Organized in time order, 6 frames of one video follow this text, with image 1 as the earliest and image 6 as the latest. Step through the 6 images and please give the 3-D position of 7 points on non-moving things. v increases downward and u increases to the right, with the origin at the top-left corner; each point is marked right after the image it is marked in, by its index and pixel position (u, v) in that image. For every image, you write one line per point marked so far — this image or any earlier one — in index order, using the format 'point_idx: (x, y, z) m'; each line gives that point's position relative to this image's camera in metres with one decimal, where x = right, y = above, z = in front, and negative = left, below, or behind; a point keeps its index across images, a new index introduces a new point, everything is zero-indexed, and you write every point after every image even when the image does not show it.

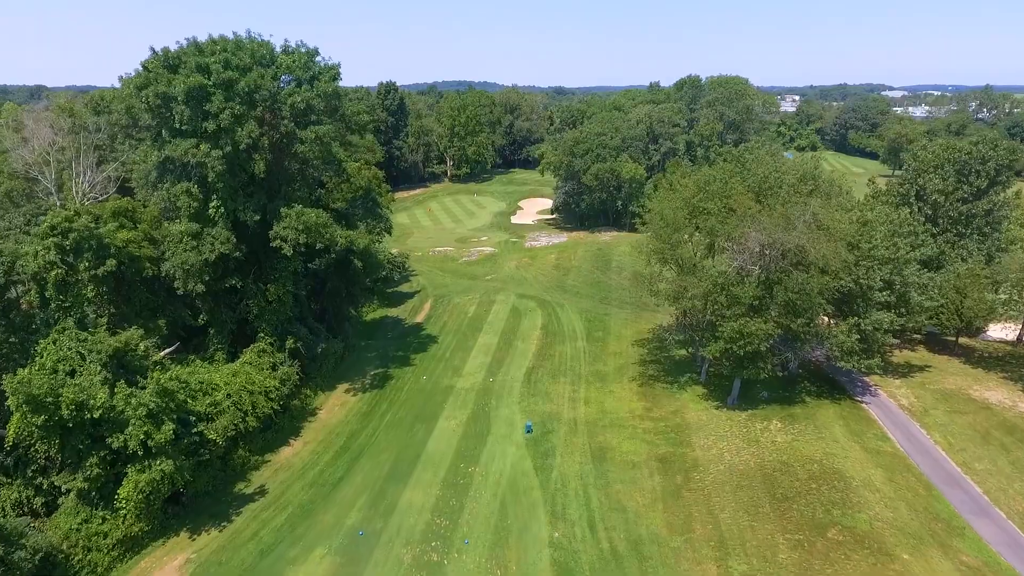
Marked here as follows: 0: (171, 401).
0: (-7.8, -2.6, +18.0) m
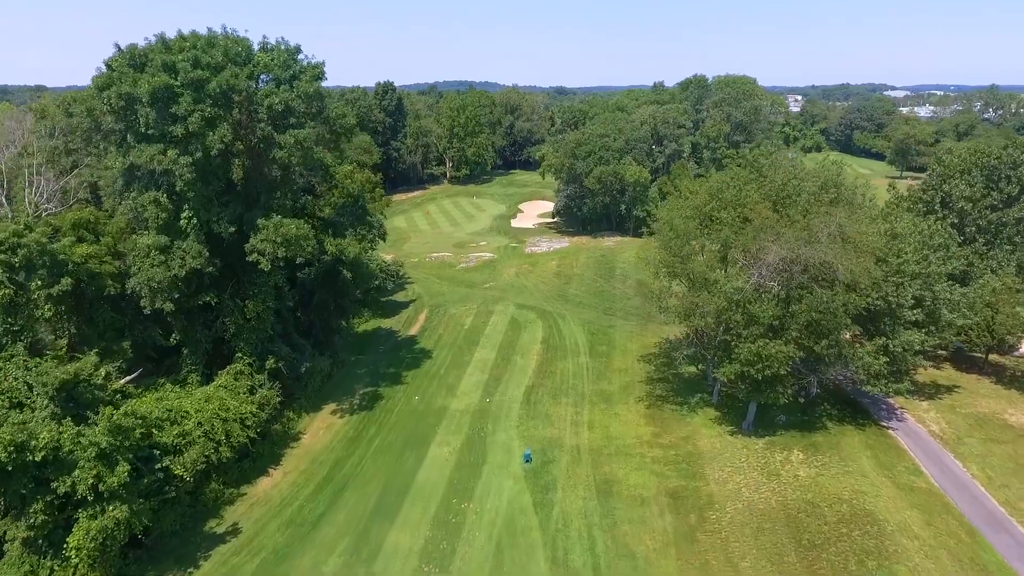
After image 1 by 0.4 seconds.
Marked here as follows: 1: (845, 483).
0: (-7.8, -3.1, +16.1) m
1: (+8.1, -4.7, +19.3) m
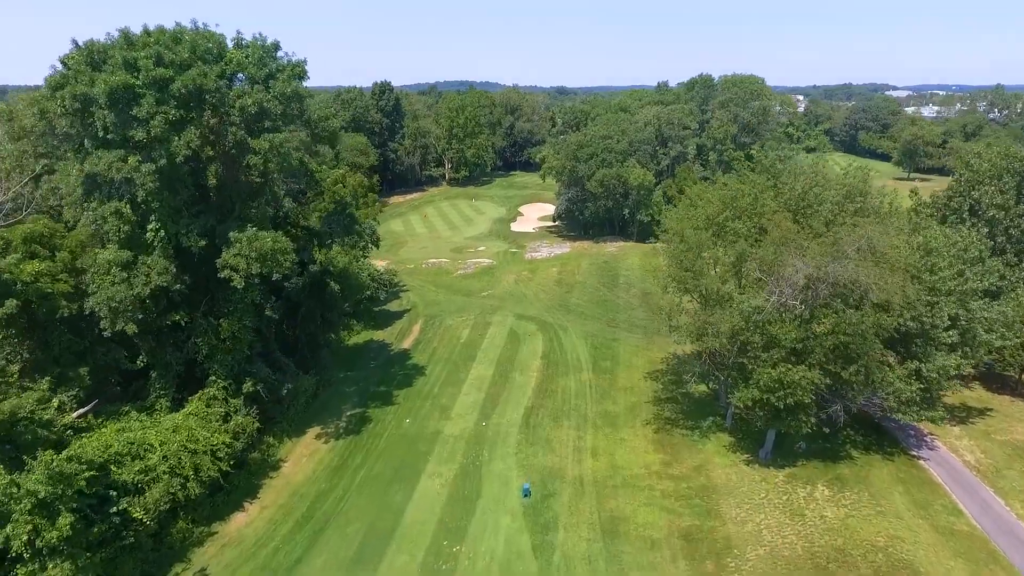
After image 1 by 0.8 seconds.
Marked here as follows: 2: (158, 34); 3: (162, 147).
0: (-7.9, -3.5, +14.2) m
1: (+8.0, -5.2, +17.4) m
2: (-8.3, +6.0, +18.8) m
3: (-7.9, +3.2, +18.2) m
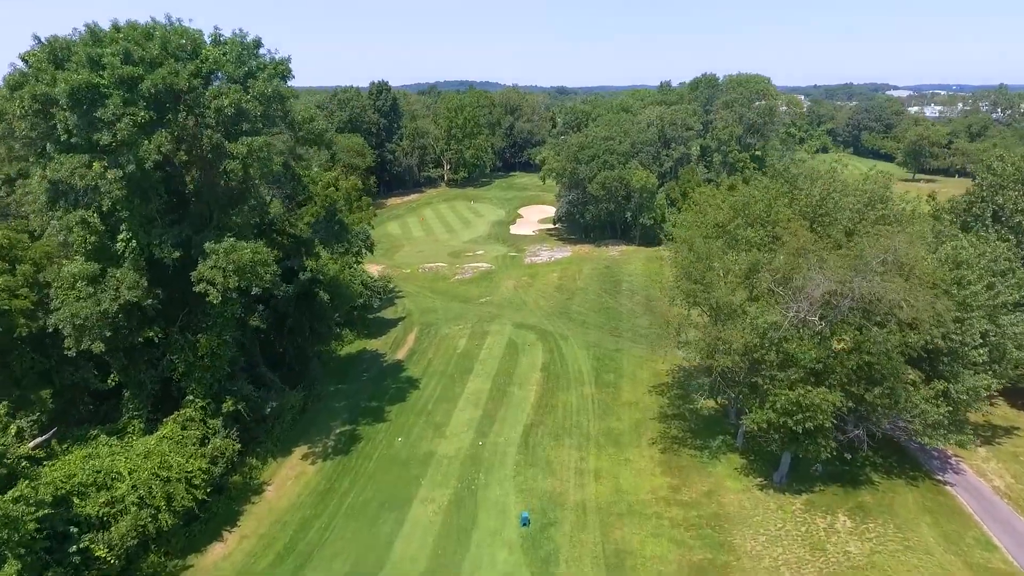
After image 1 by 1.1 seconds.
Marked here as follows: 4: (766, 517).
0: (-8.0, -3.9, +12.9) m
1: (+7.9, -5.5, +16.1) m
2: (-8.4, +5.6, +17.4) m
3: (-8.0, +2.9, +16.8) m
4: (+6.0, -5.4, +18.9) m
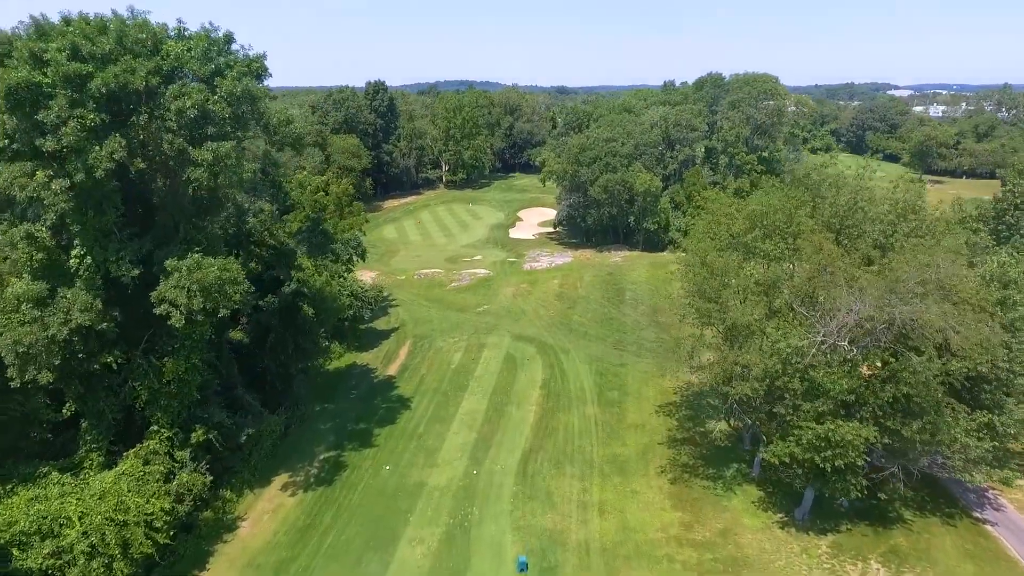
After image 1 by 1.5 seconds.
0: (-8.1, -4.3, +11.0) m
1: (+7.9, -6.0, +14.2) m
2: (-8.5, +5.2, +15.6) m
3: (-8.1, +2.4, +15.0) m
4: (+5.9, -5.8, +17.0) m
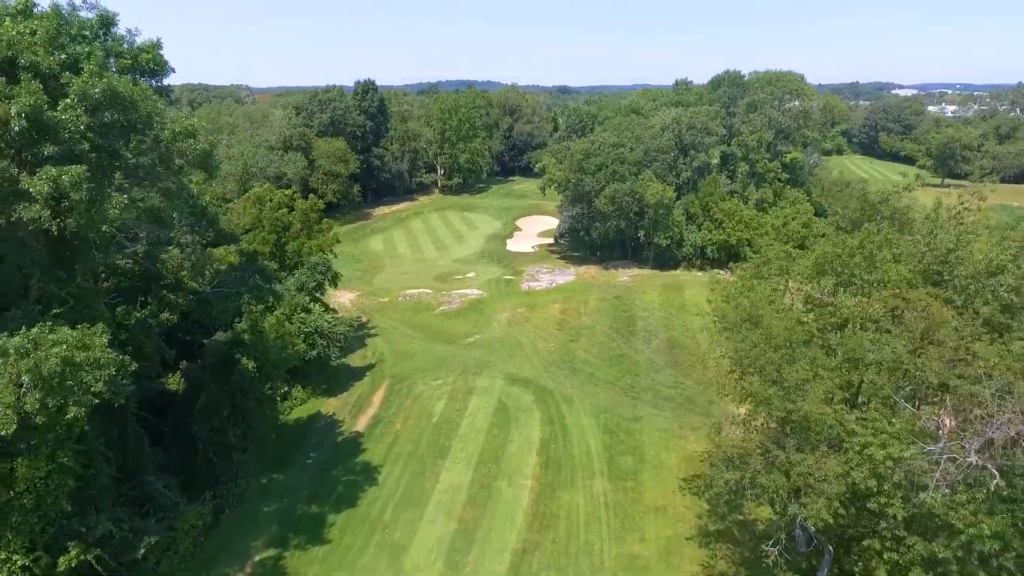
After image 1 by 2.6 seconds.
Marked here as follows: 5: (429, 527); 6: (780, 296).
0: (-8.4, -5.6, +6.0) m
1: (+7.6, -7.2, +9.1) m
2: (-8.7, +3.9, +10.5) m
3: (-8.4, +1.2, +9.9) m
4: (+5.6, -7.1, +12.0) m
5: (-2.0, -5.8, +19.6) m
6: (+5.5, -0.2, +16.0) m
